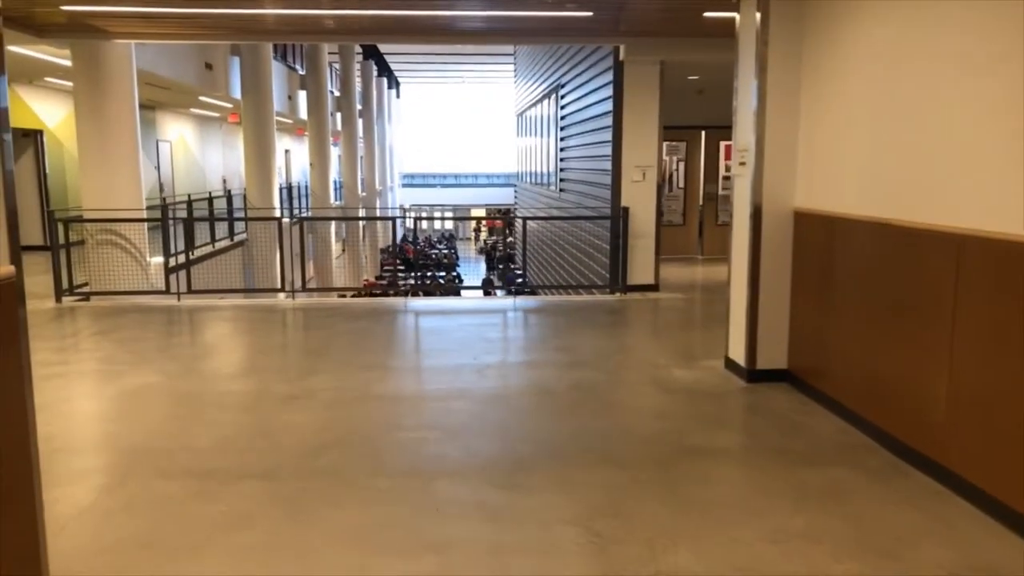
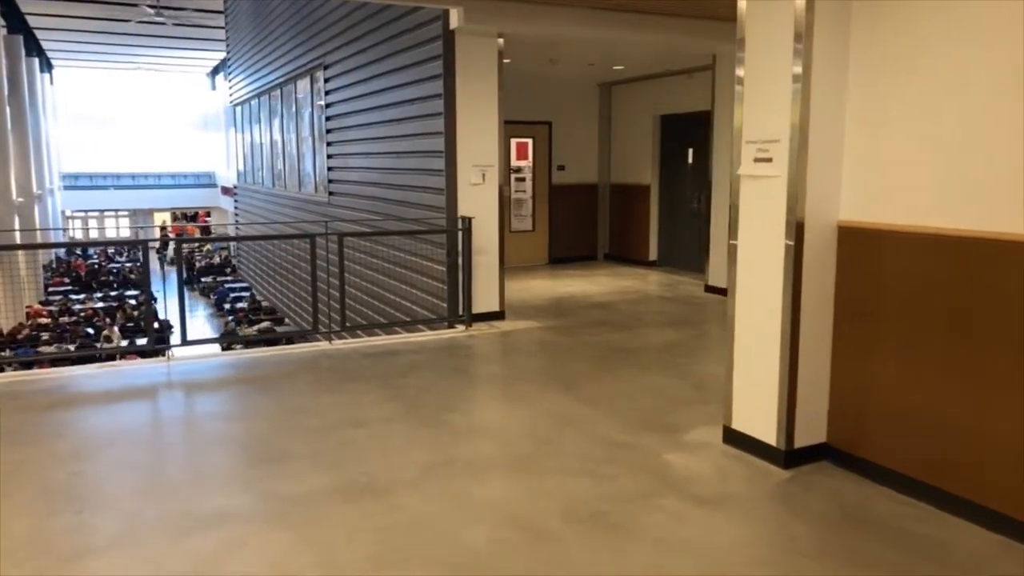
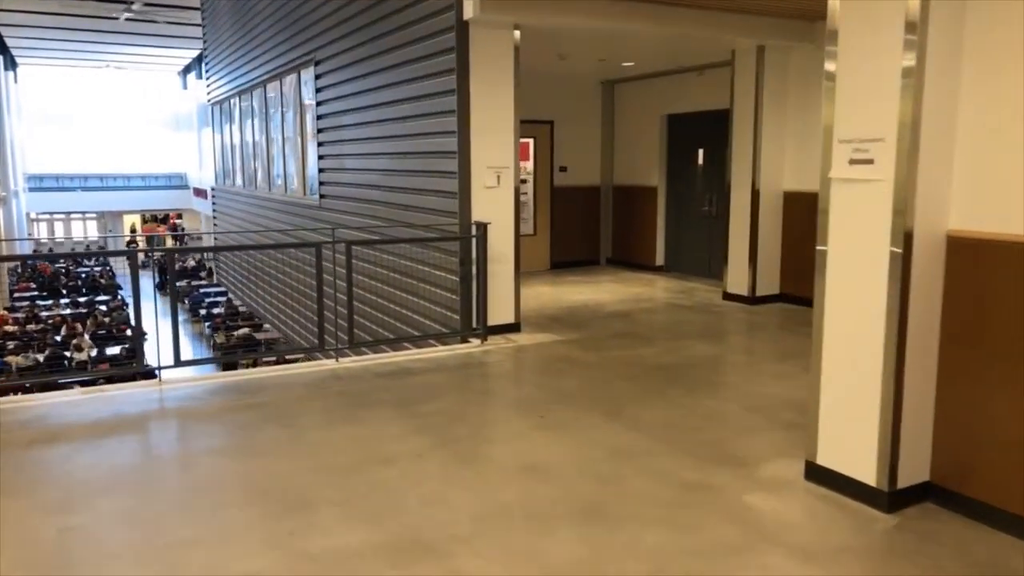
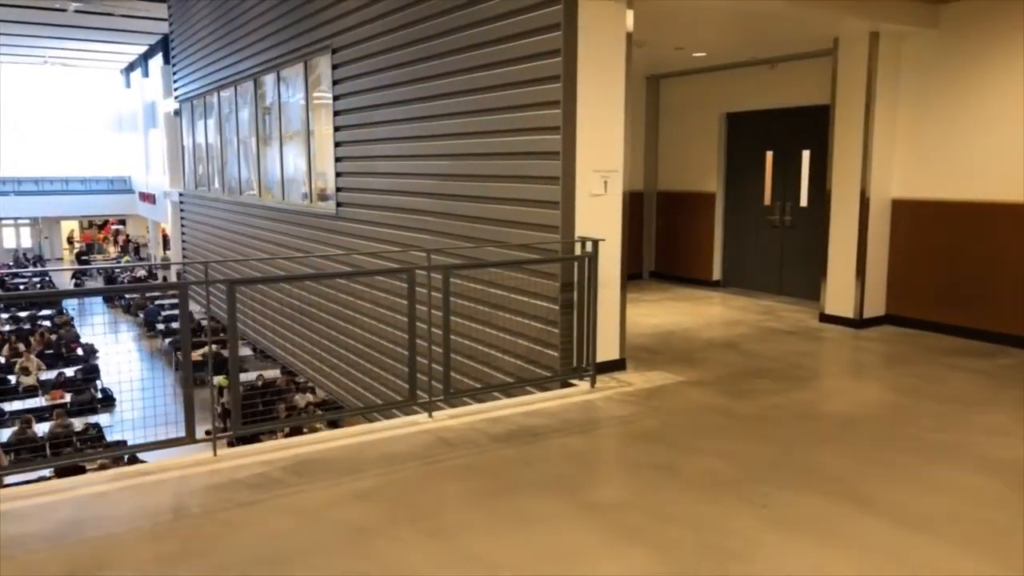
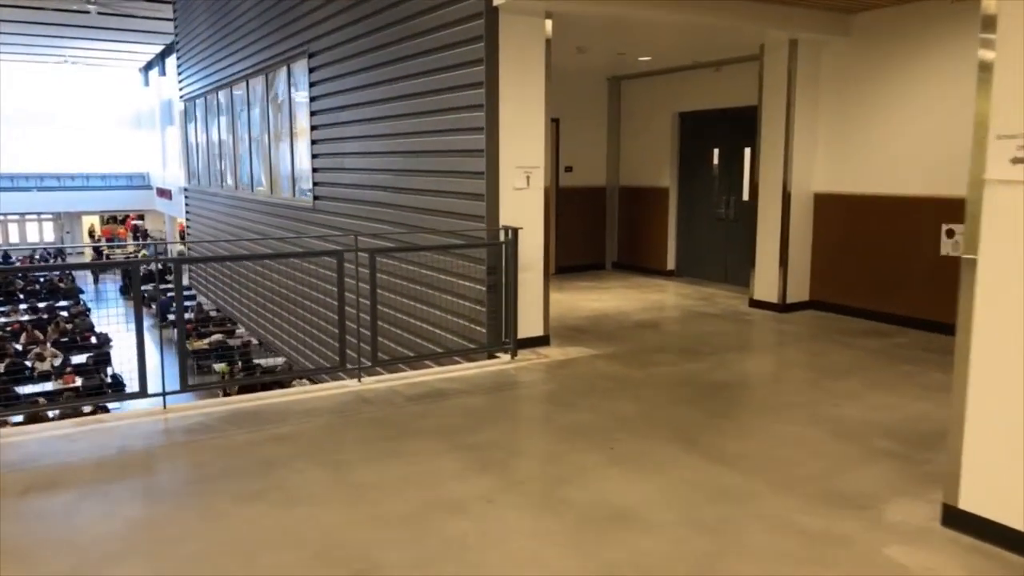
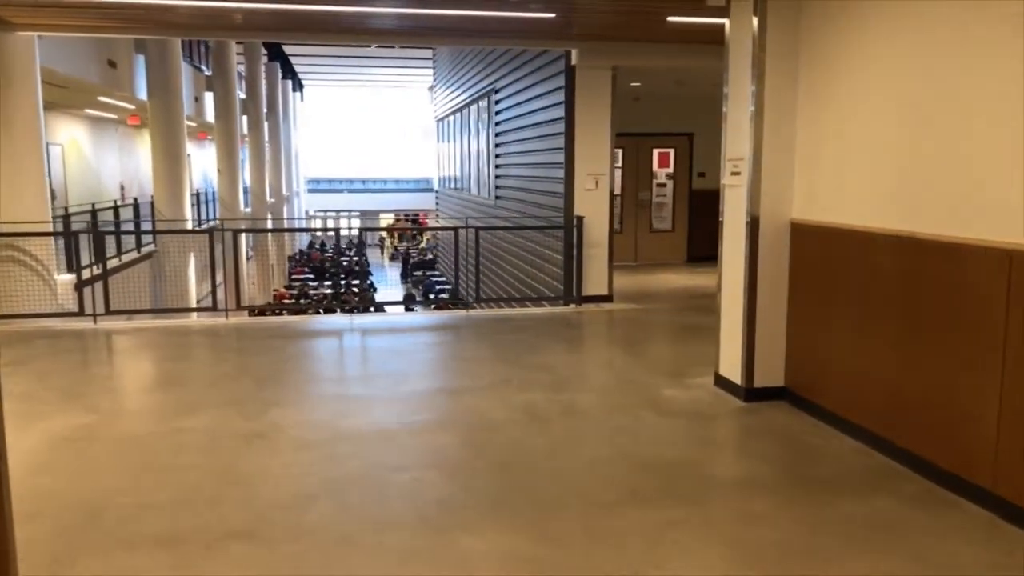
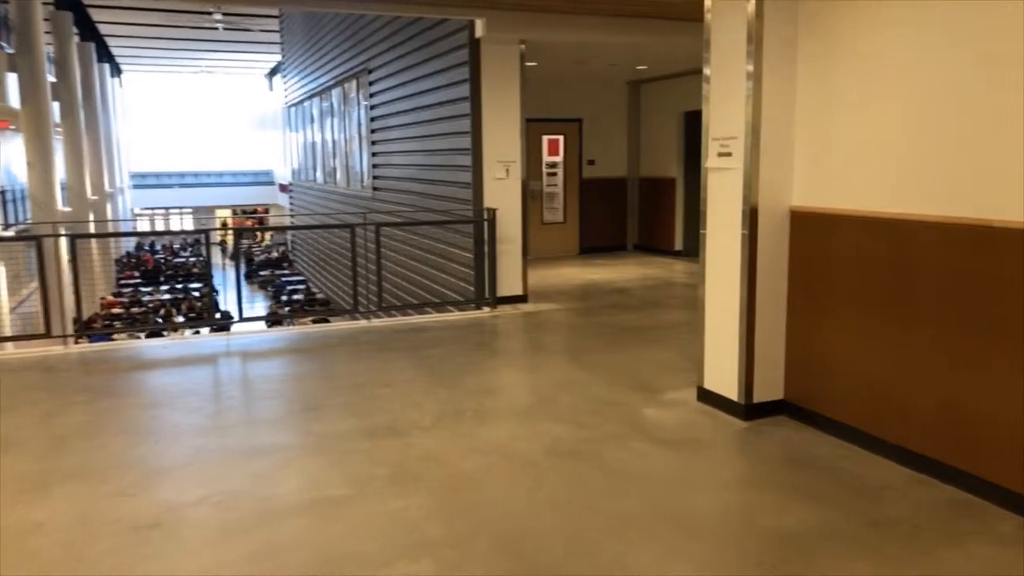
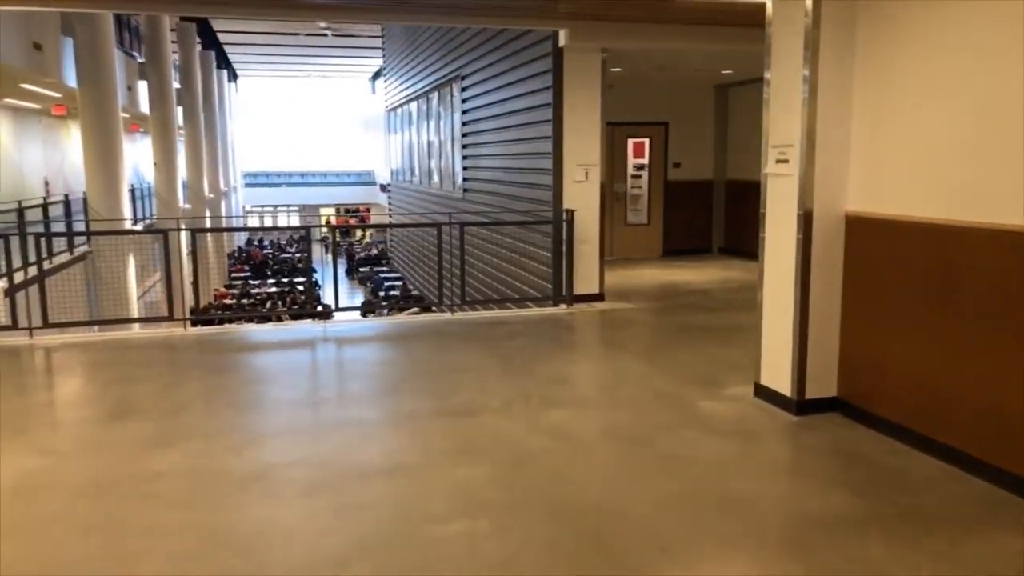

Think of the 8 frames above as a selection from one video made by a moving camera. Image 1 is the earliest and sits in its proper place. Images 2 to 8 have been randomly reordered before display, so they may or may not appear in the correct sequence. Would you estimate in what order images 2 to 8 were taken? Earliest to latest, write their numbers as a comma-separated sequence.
6, 8, 7, 2, 3, 5, 4
